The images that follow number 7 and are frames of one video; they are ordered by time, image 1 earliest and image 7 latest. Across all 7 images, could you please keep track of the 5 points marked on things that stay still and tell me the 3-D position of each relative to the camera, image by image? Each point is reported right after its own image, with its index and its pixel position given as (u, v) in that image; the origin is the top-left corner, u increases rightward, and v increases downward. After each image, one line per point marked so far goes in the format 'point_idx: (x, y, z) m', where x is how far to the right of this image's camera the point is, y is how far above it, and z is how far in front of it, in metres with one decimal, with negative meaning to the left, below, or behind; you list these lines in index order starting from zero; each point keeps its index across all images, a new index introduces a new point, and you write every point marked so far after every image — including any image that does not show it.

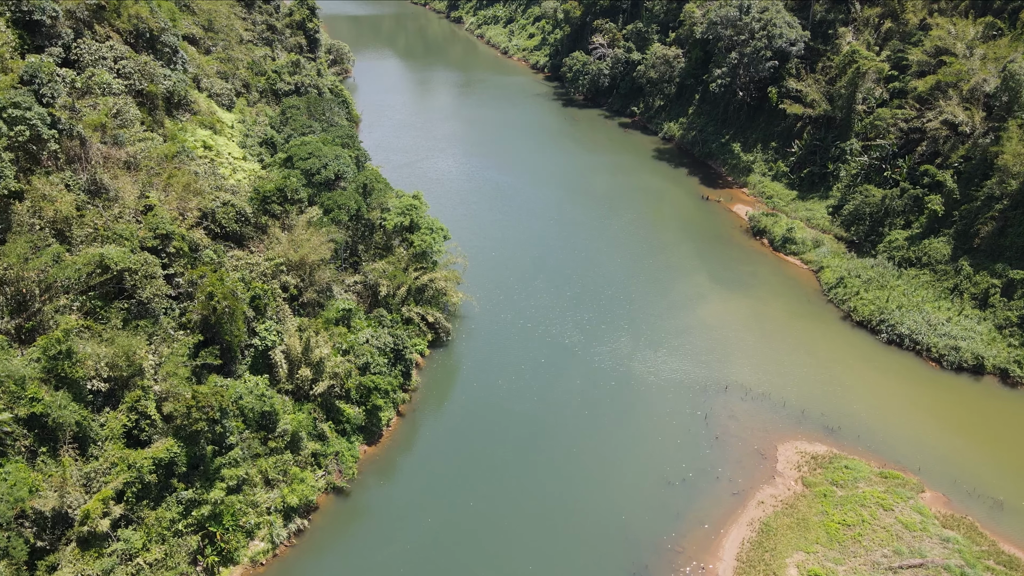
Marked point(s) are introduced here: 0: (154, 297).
0: (-6.9, -0.2, +19.6) m
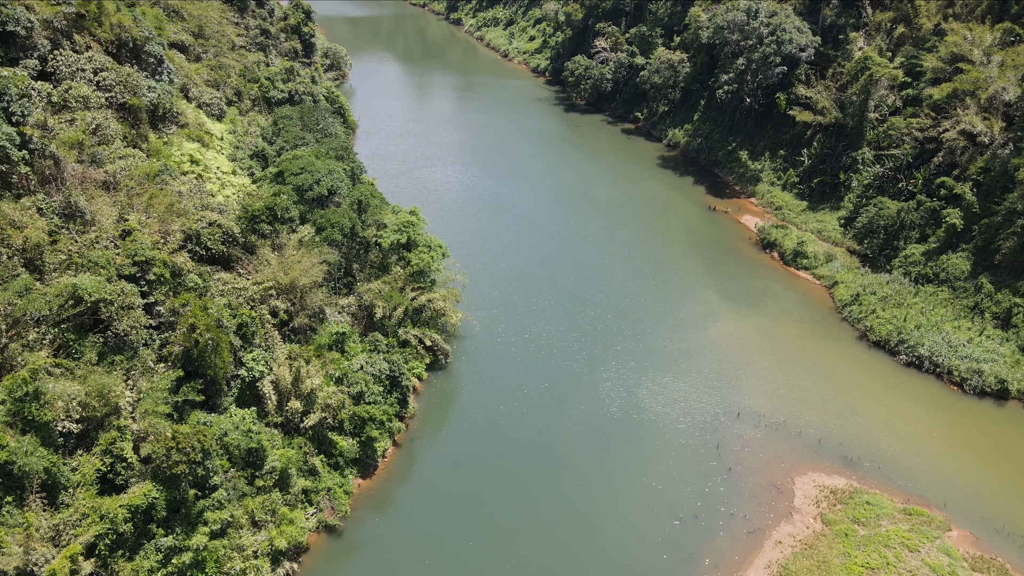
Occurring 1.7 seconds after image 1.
0: (-6.9, -0.8, +18.4) m
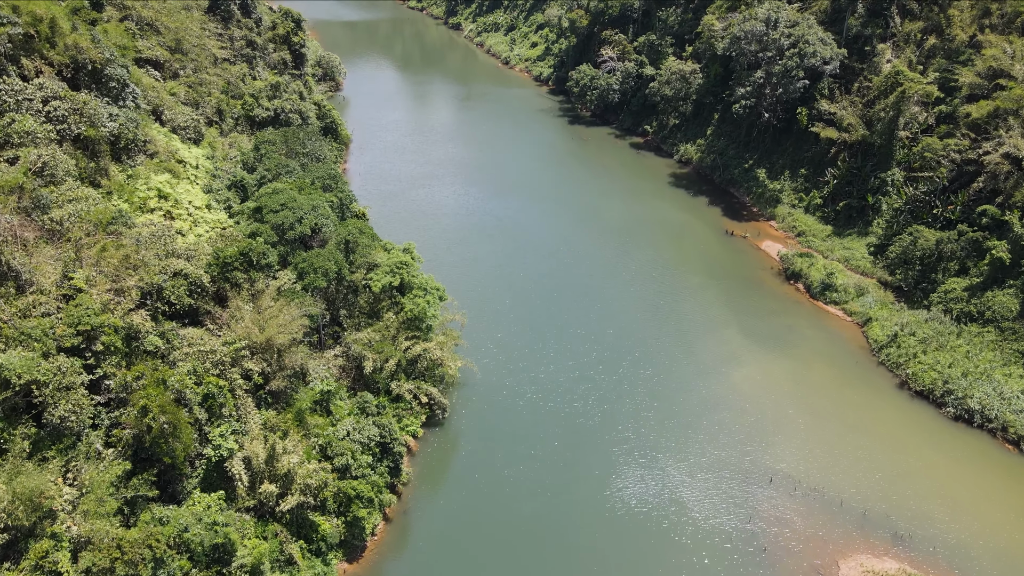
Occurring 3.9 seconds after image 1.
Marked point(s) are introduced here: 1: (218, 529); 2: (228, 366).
0: (-6.8, -1.9, +15.6) m
1: (-4.9, -4.0, +17.0) m
2: (-5.4, -1.5, +19.4) m
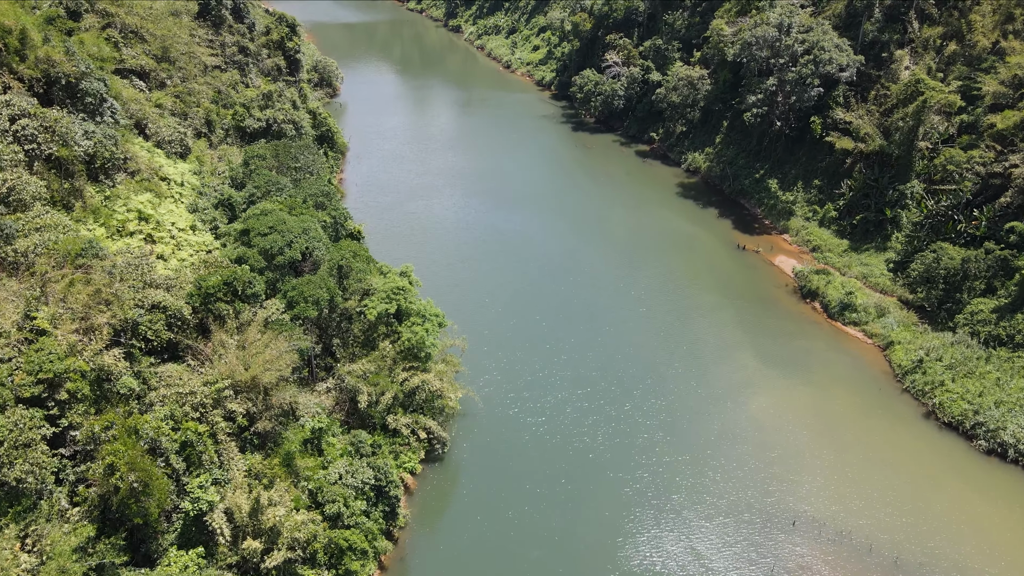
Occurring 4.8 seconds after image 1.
0: (-6.7, -2.6, +14.1) m
1: (-4.8, -4.7, +15.5) m
2: (-5.3, -2.1, +17.8) m
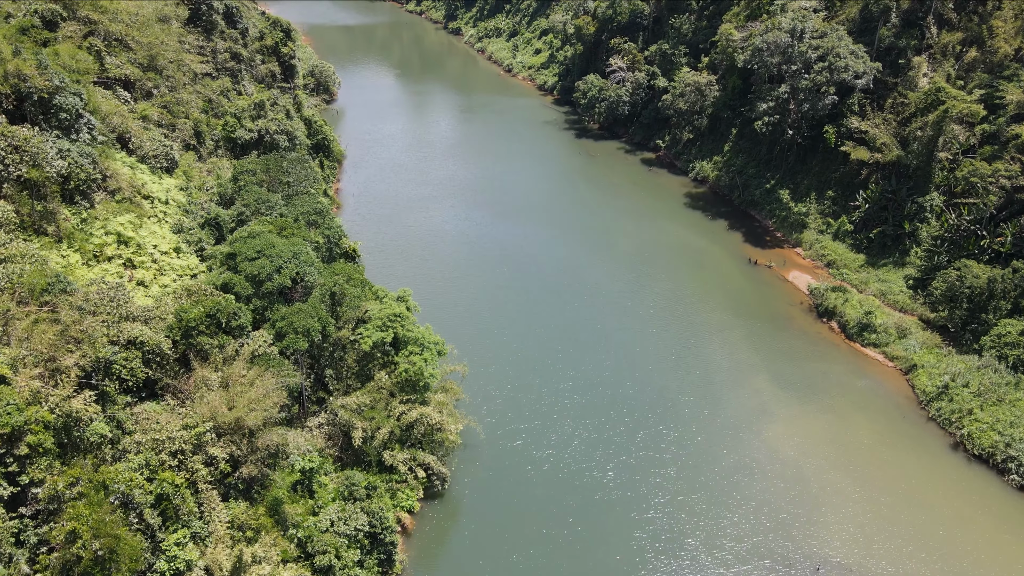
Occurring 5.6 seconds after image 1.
0: (-6.6, -3.1, +12.7) m
1: (-4.7, -5.3, +14.1) m
2: (-5.2, -2.7, +16.4) m
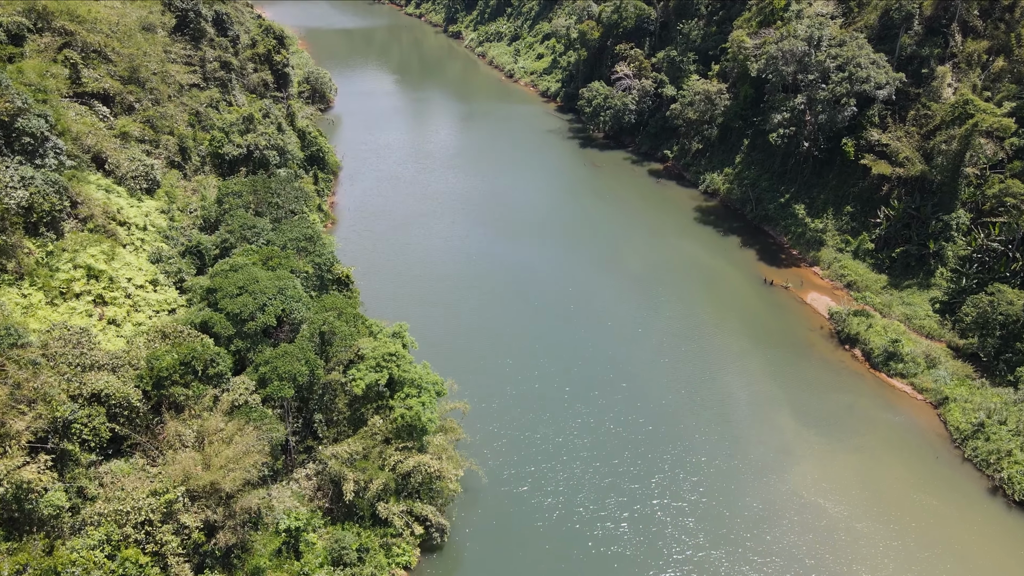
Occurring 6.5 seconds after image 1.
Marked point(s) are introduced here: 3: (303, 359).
0: (-6.5, -3.9, +10.9) m
1: (-4.6, -6.0, +12.4) m
2: (-5.1, -3.4, +14.7) m
3: (-3.9, -1.3, +18.9) m
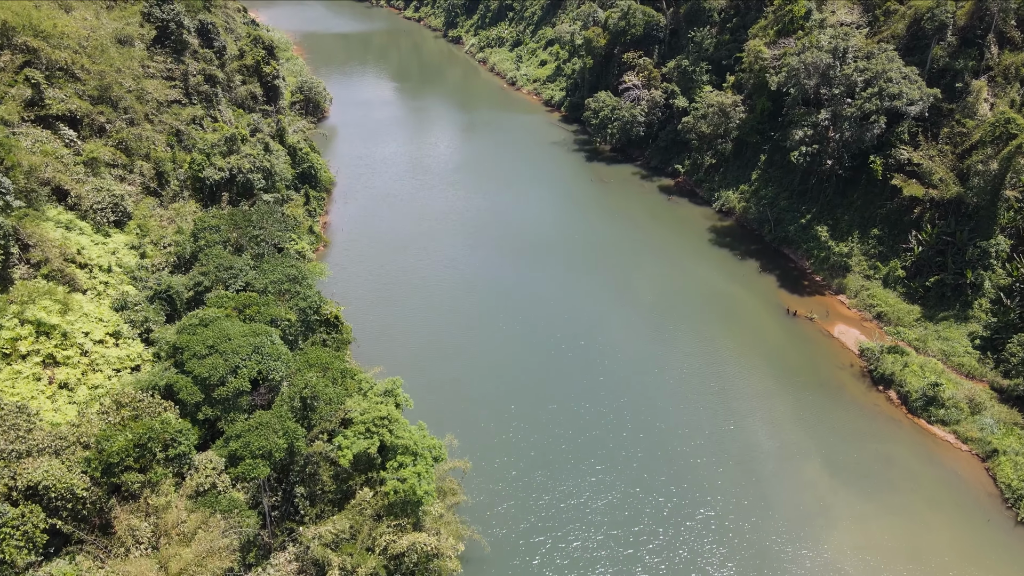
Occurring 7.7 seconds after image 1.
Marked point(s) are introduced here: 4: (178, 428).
0: (-6.4, -4.8, +8.6) m
1: (-4.5, -6.9, +10.1) m
2: (-5.0, -4.4, +12.4) m
3: (-3.7, -2.3, +16.6) m
4: (-5.2, -2.0, +15.8) m
